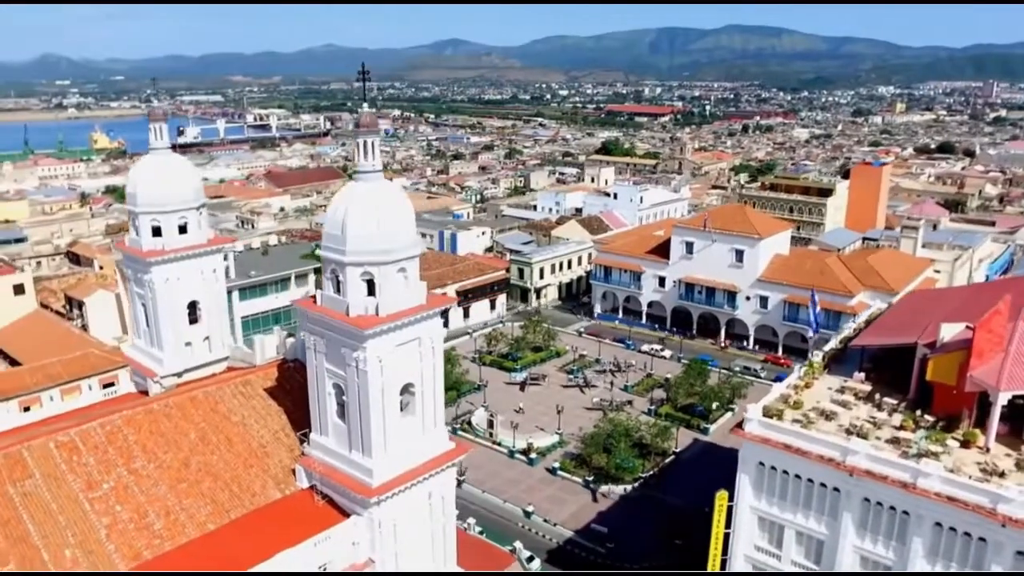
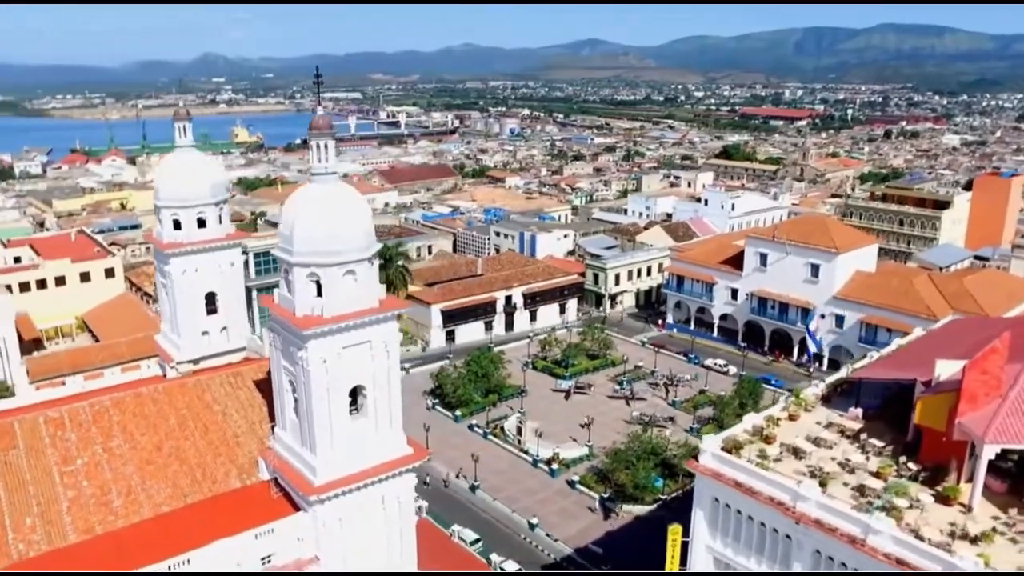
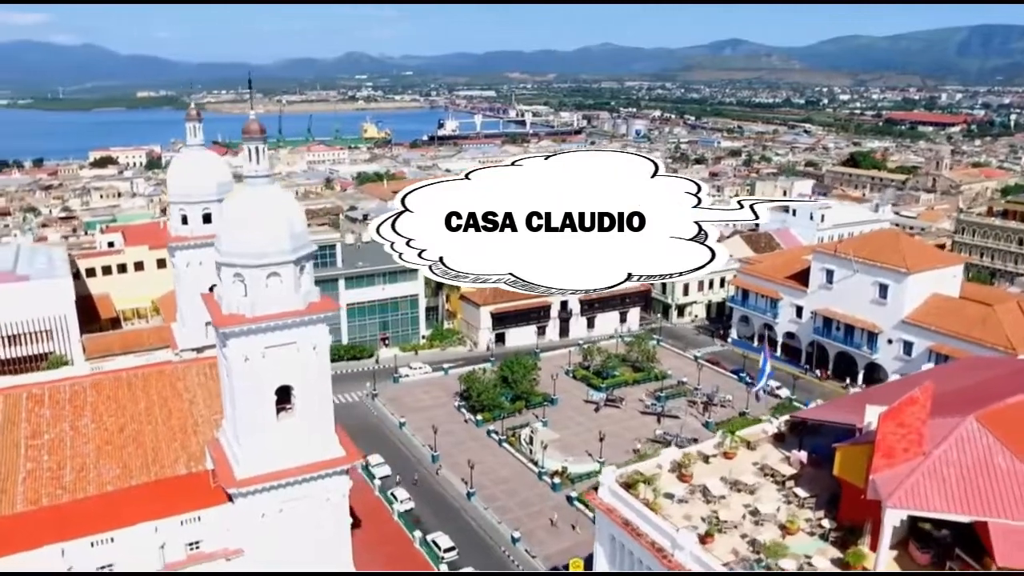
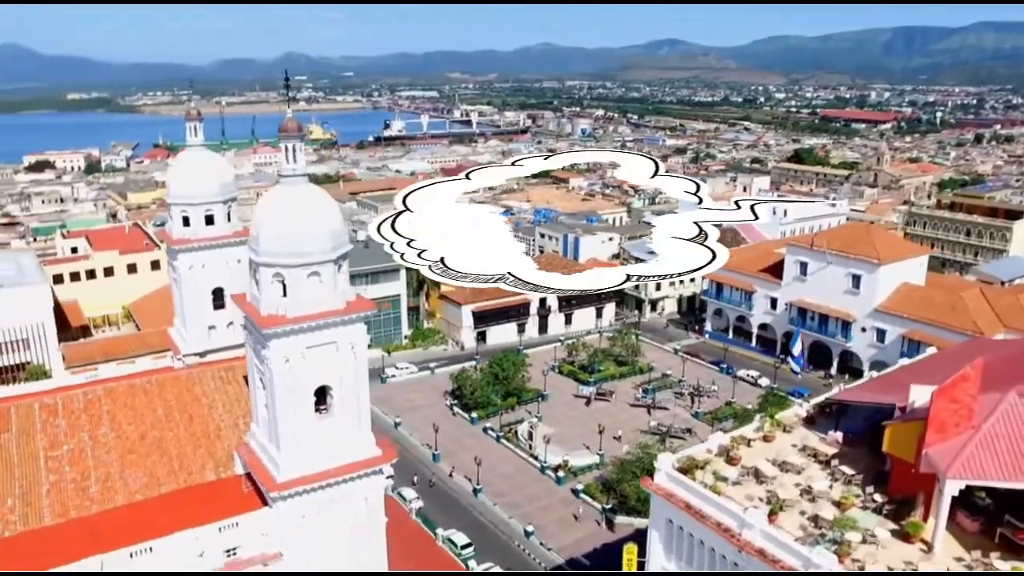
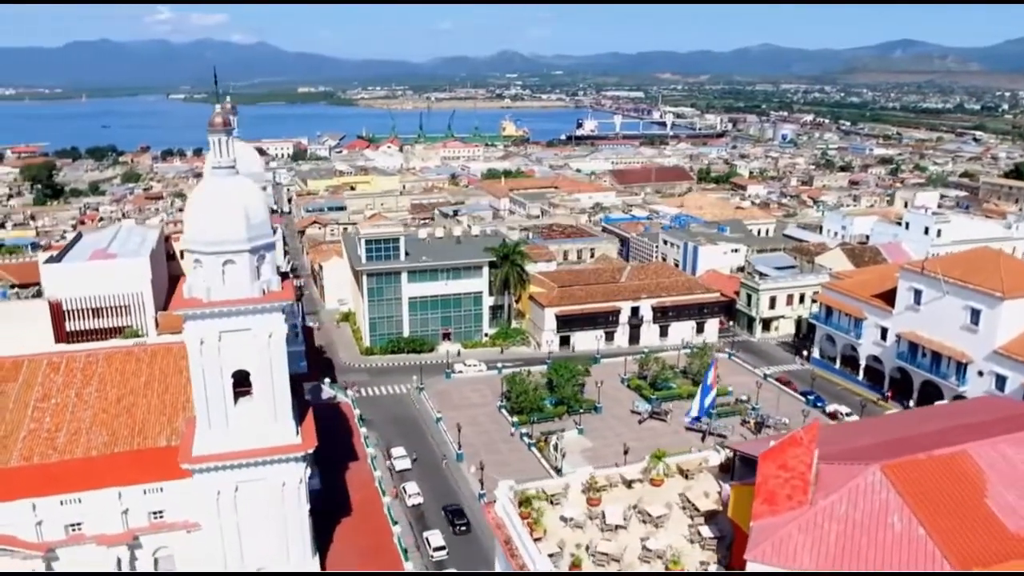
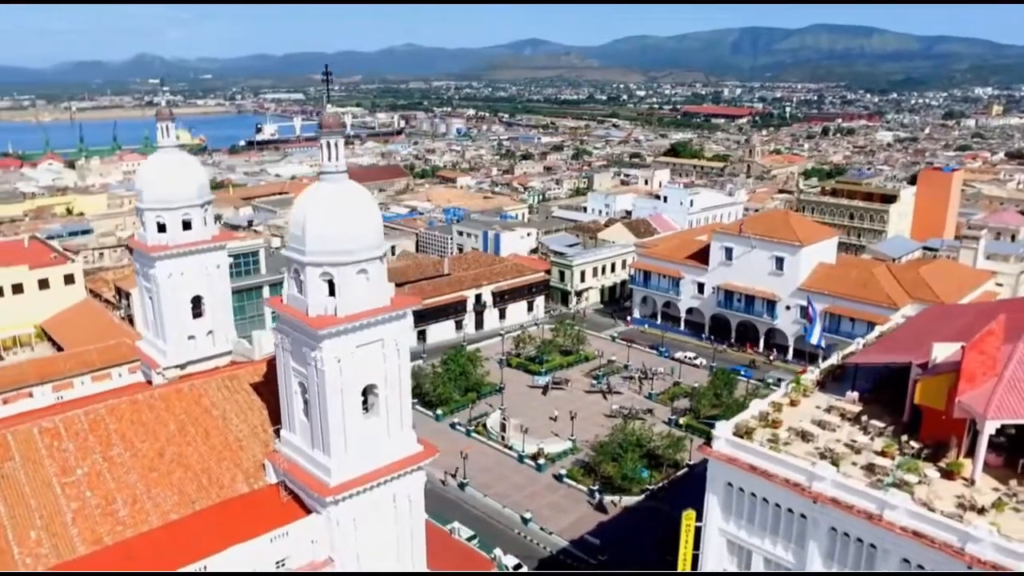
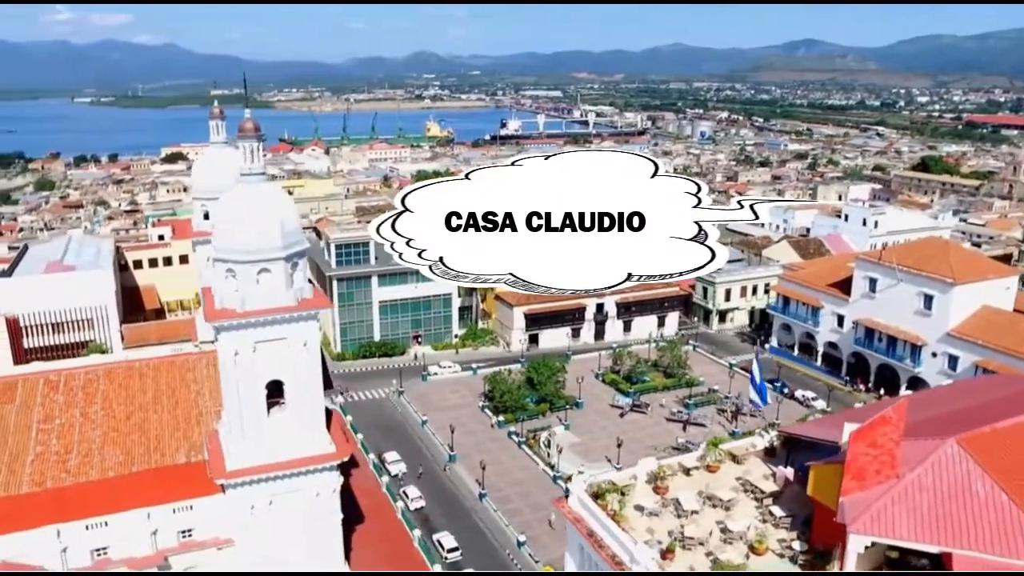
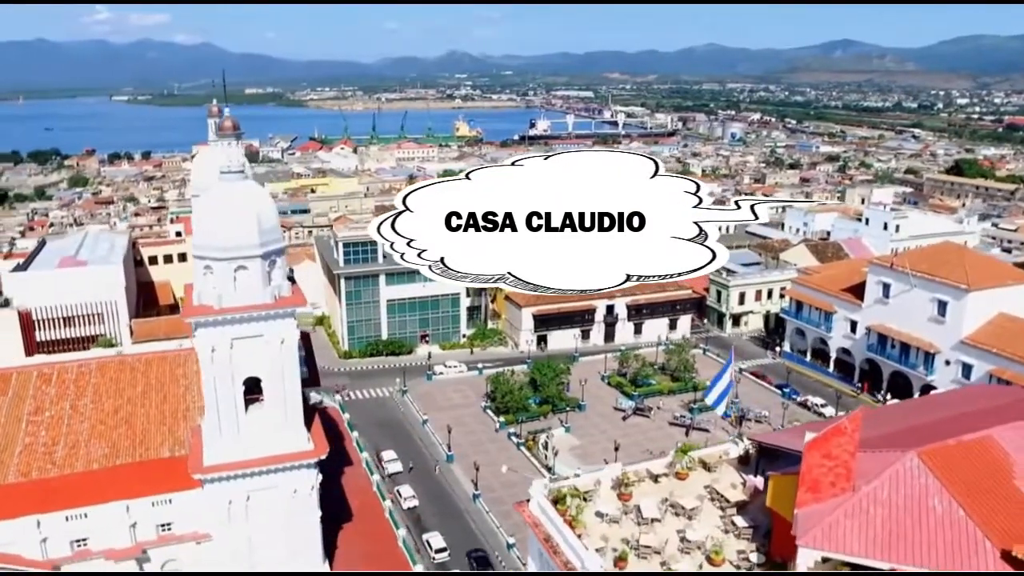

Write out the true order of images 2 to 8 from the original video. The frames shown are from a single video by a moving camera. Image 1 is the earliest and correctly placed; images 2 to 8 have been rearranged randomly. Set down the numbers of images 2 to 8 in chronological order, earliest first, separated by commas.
6, 2, 4, 3, 7, 8, 5
